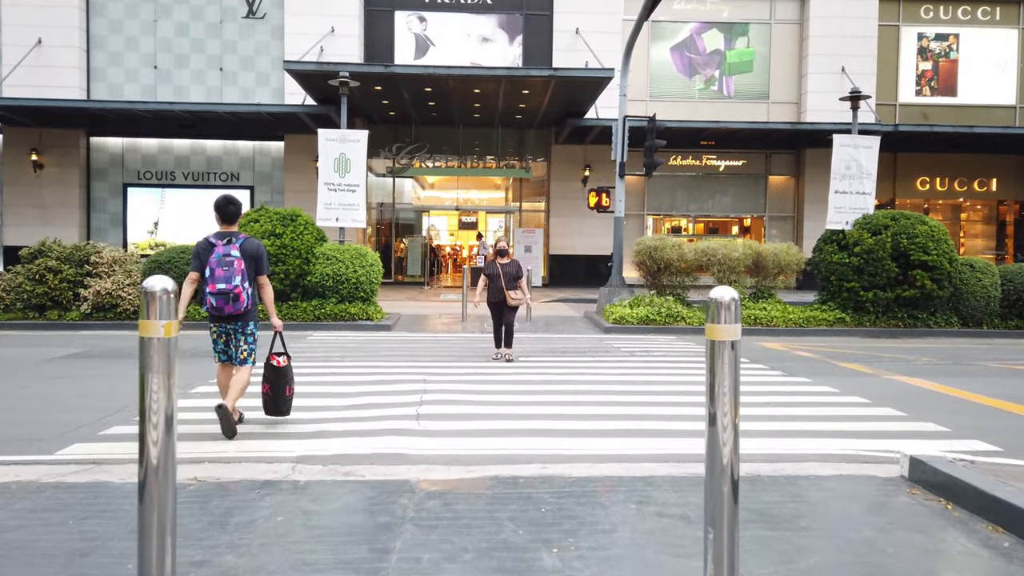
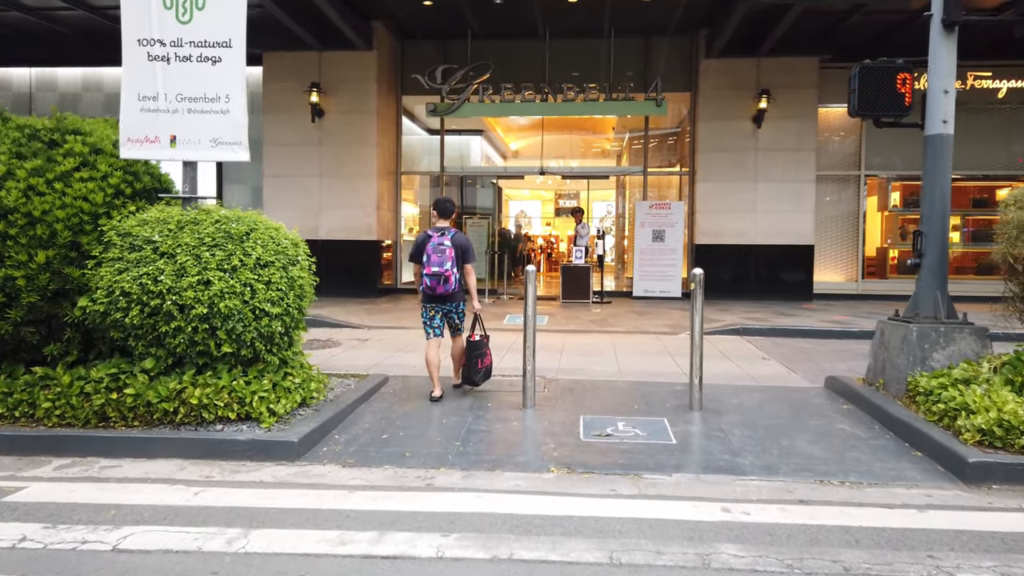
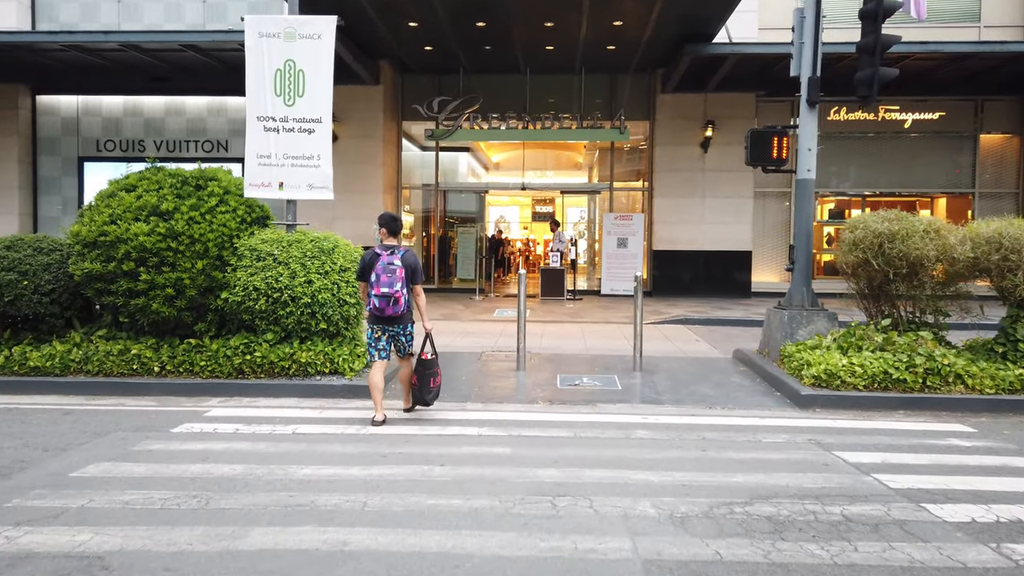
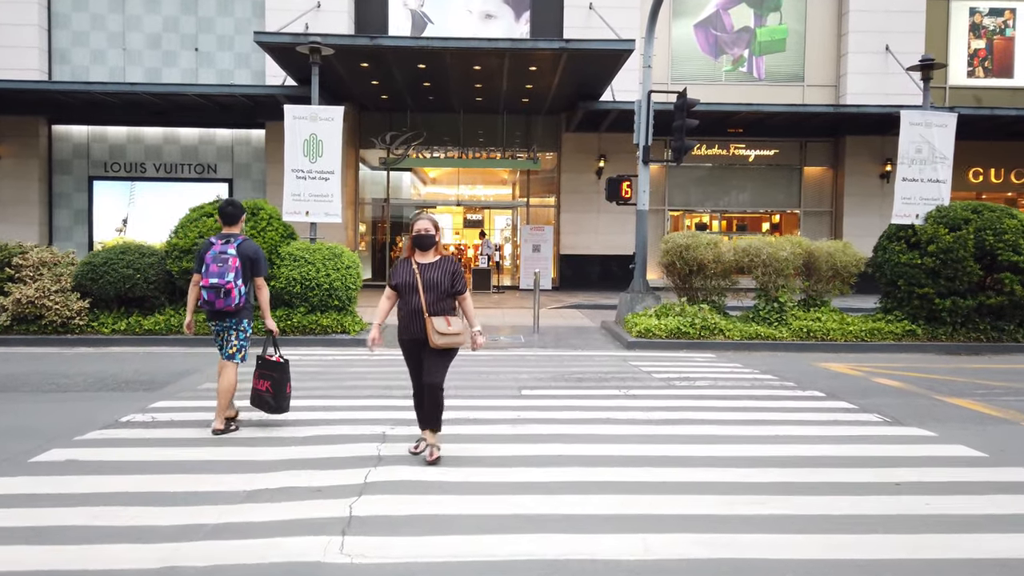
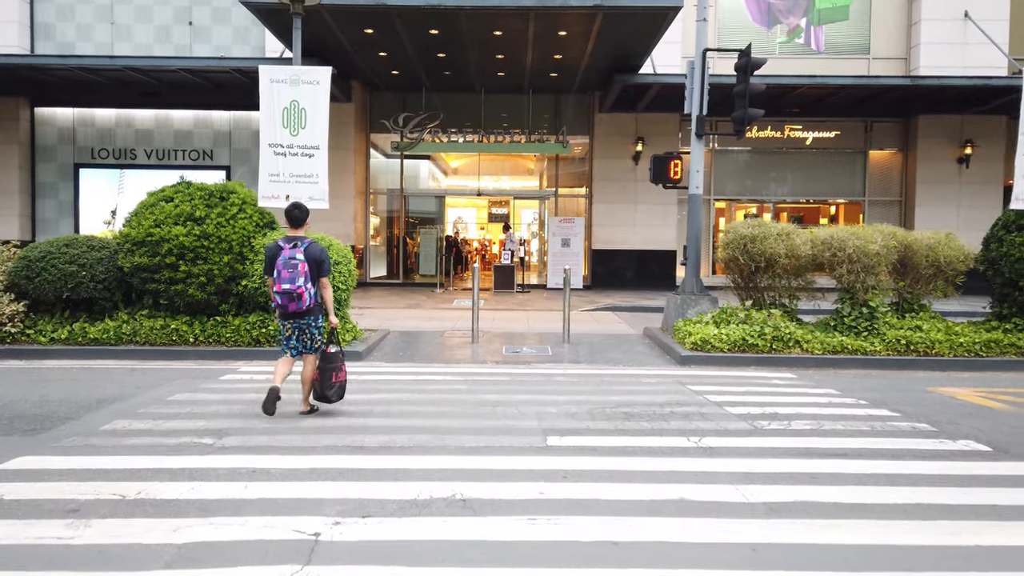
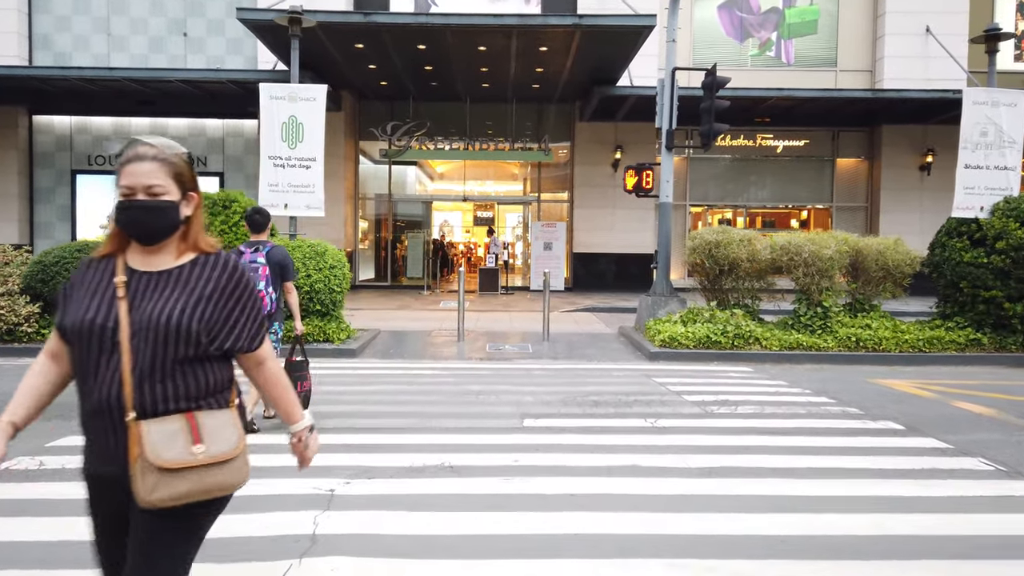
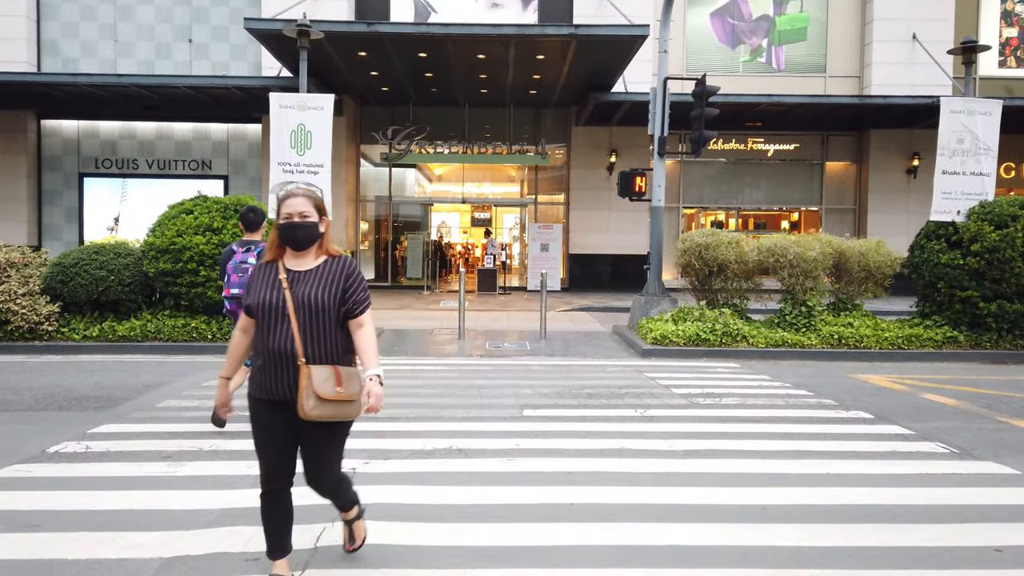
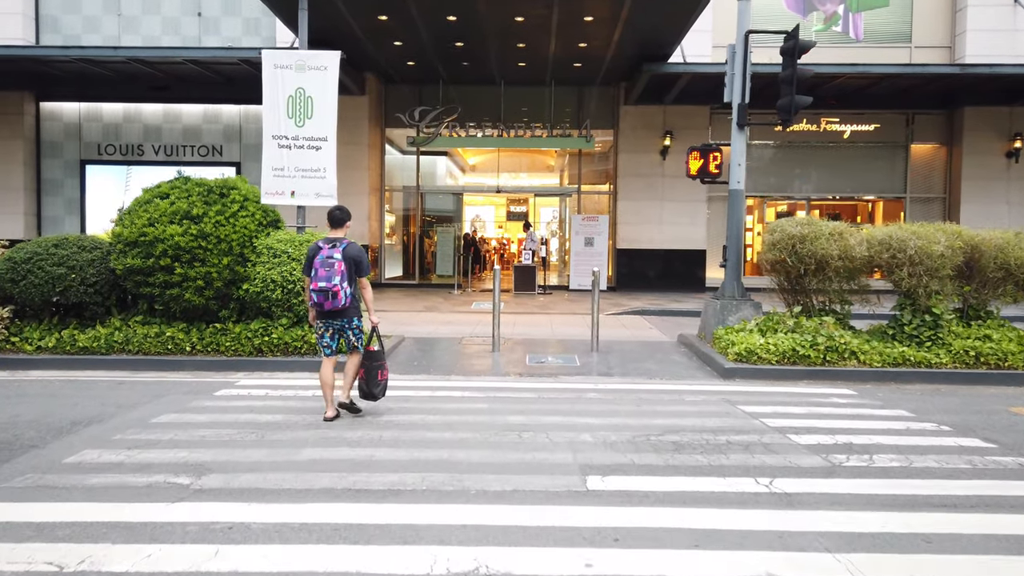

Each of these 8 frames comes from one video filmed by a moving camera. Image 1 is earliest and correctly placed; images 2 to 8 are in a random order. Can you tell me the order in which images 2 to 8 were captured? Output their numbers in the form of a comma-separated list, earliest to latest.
4, 7, 6, 5, 8, 3, 2
